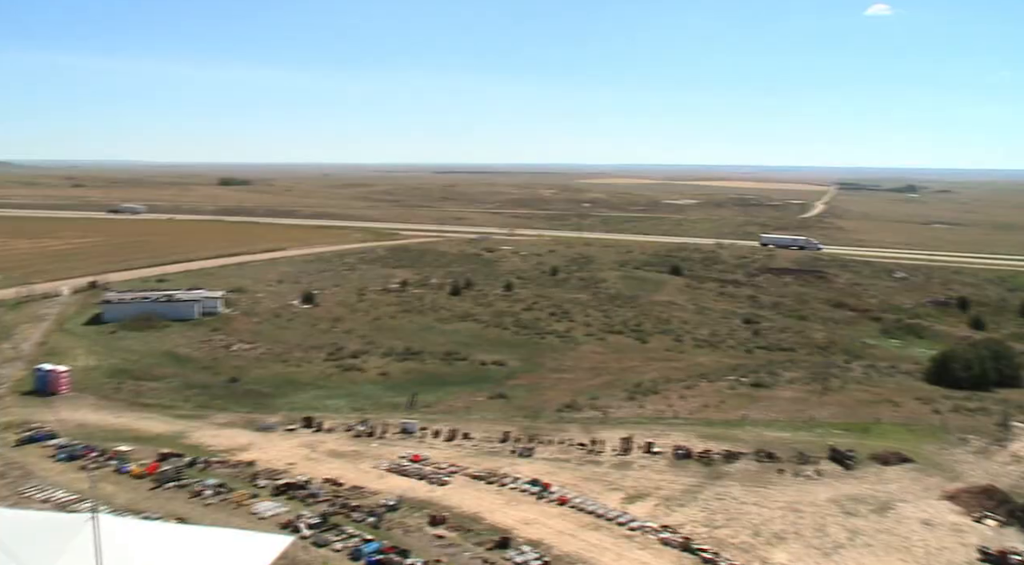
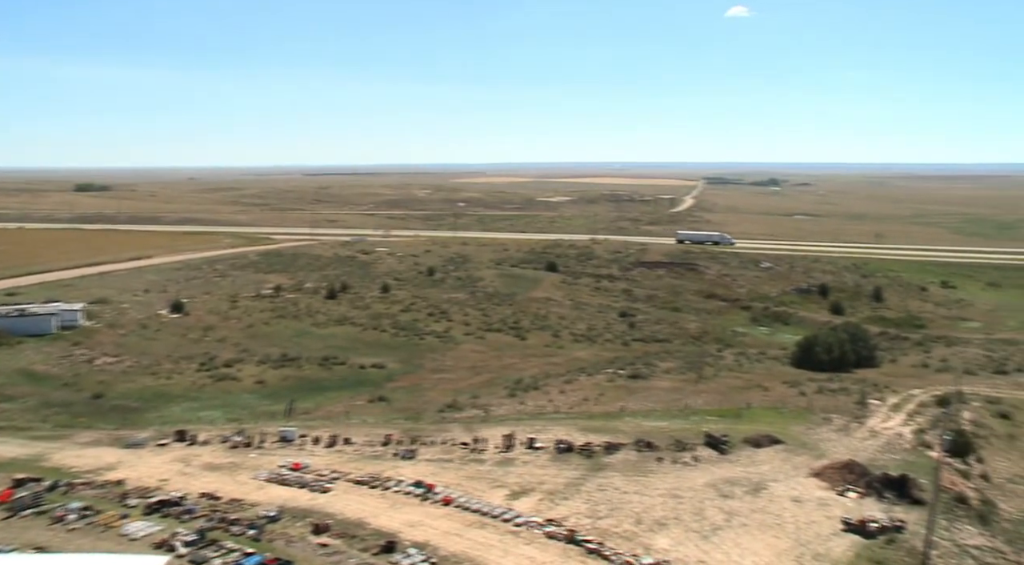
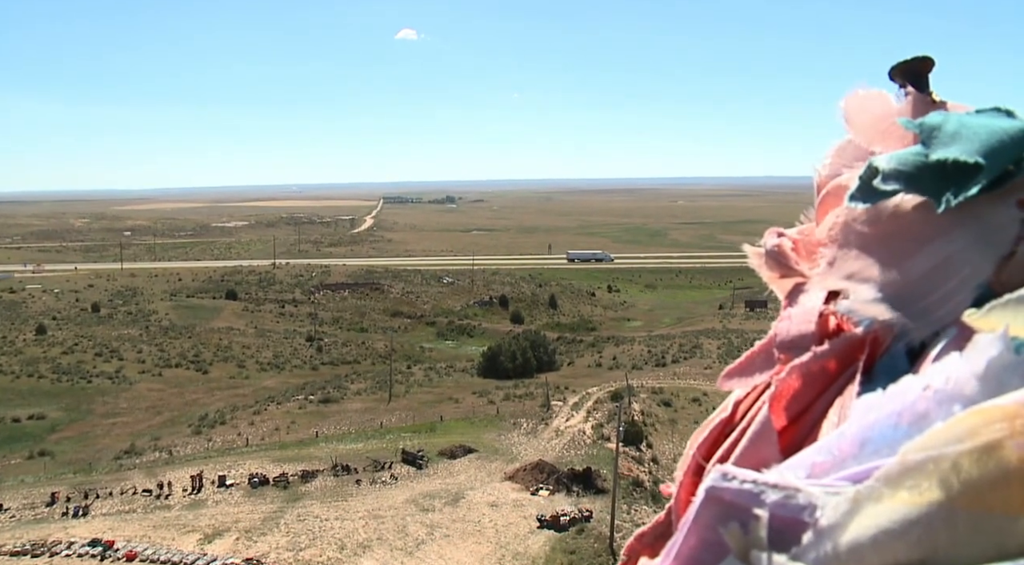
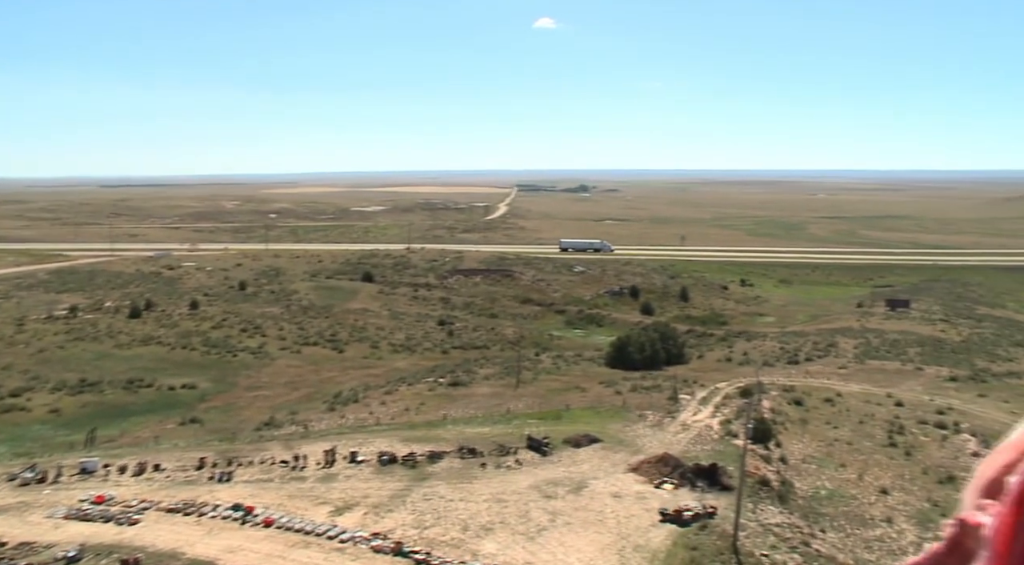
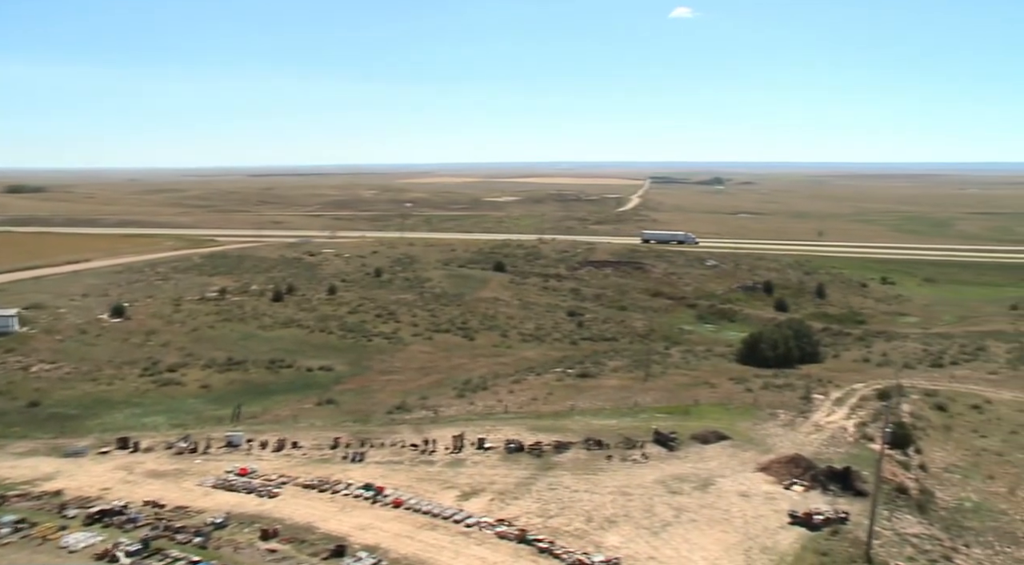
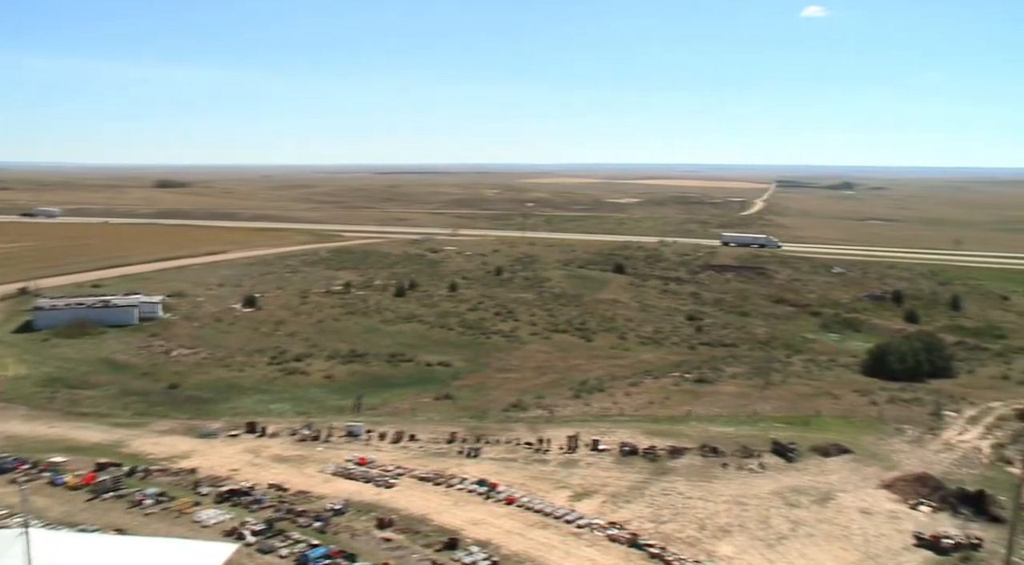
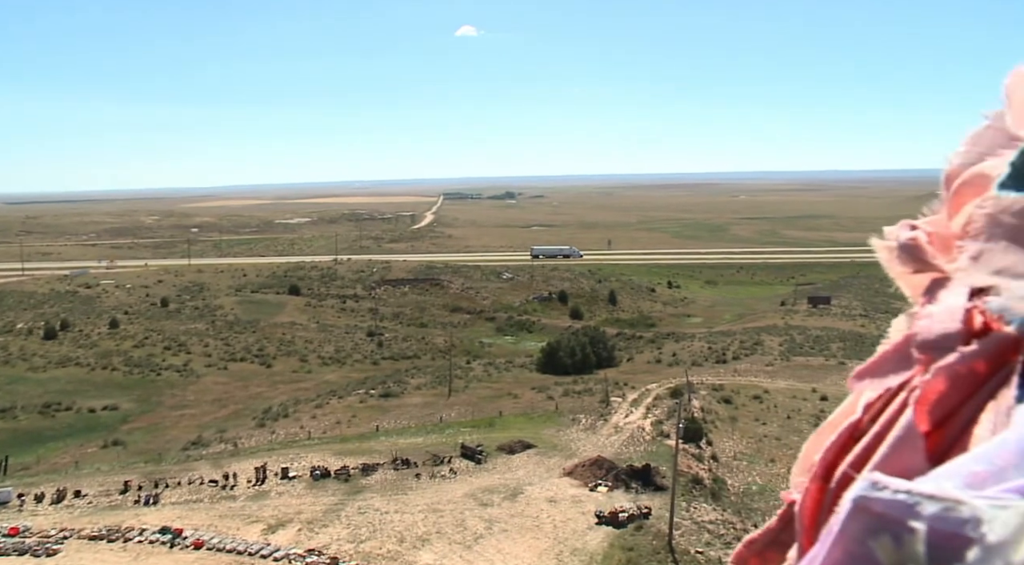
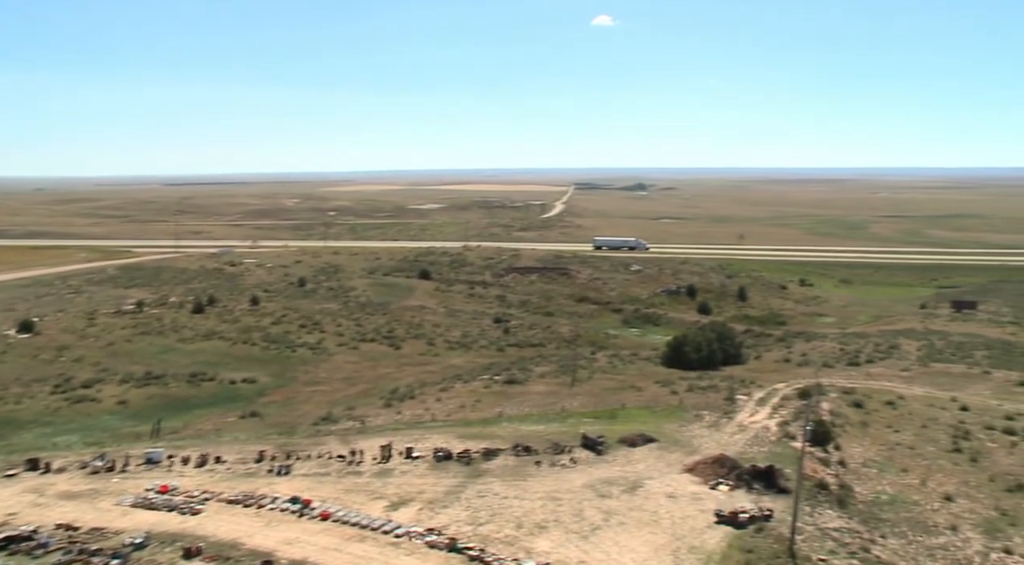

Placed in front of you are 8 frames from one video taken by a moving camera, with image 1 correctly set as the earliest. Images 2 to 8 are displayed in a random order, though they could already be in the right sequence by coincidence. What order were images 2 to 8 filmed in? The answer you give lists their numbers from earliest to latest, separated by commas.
6, 2, 5, 8, 4, 7, 3
